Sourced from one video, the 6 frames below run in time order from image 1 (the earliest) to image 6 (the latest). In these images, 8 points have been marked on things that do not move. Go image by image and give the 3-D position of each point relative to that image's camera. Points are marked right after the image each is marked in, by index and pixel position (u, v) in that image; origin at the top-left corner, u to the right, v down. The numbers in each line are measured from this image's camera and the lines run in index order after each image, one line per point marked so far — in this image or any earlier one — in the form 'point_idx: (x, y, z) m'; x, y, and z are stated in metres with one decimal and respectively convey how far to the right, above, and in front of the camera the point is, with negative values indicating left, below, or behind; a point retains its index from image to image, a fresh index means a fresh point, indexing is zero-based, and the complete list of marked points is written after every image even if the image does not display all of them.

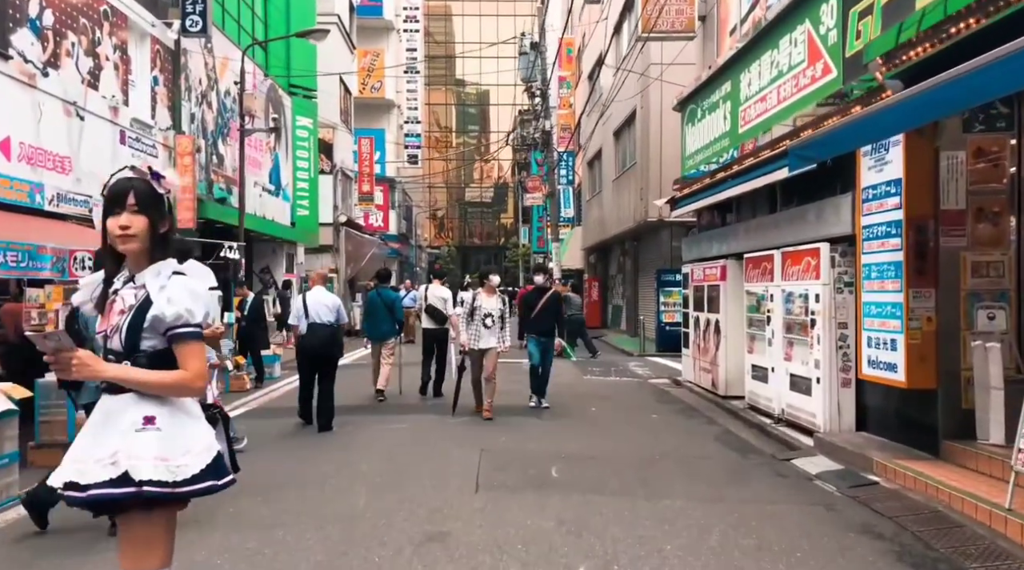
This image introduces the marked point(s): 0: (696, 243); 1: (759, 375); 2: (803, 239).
0: (+3.1, +0.7, +14.4) m
1: (+3.1, -1.1, +10.8) m
2: (+3.3, +0.5, +9.7) m
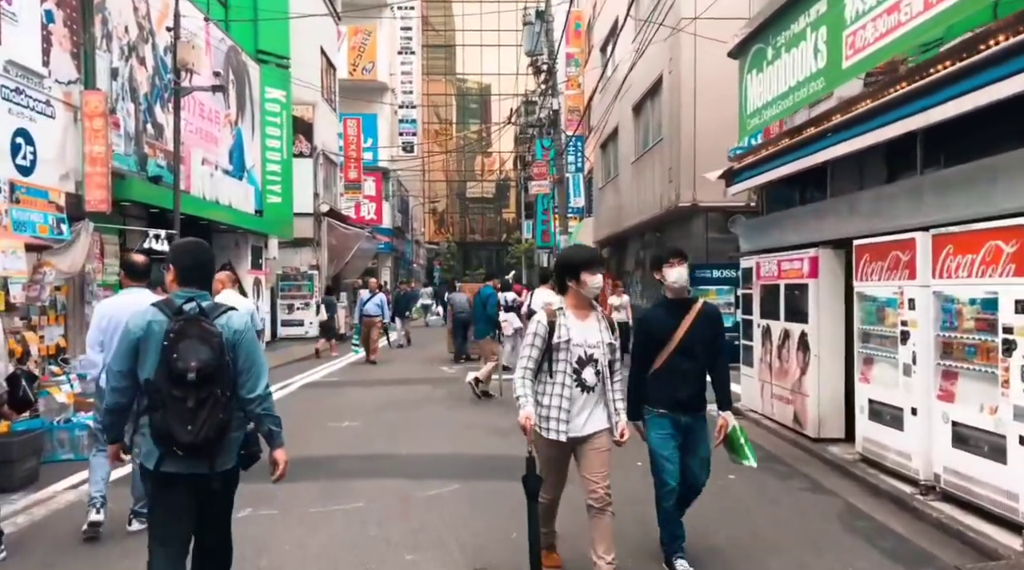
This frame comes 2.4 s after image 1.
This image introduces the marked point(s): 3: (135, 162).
0: (+3.1, +0.7, +11.0) m
1: (+3.2, -1.1, +7.4) m
2: (+3.3, +0.5, +6.3) m
3: (-6.0, +2.0, +13.8) m
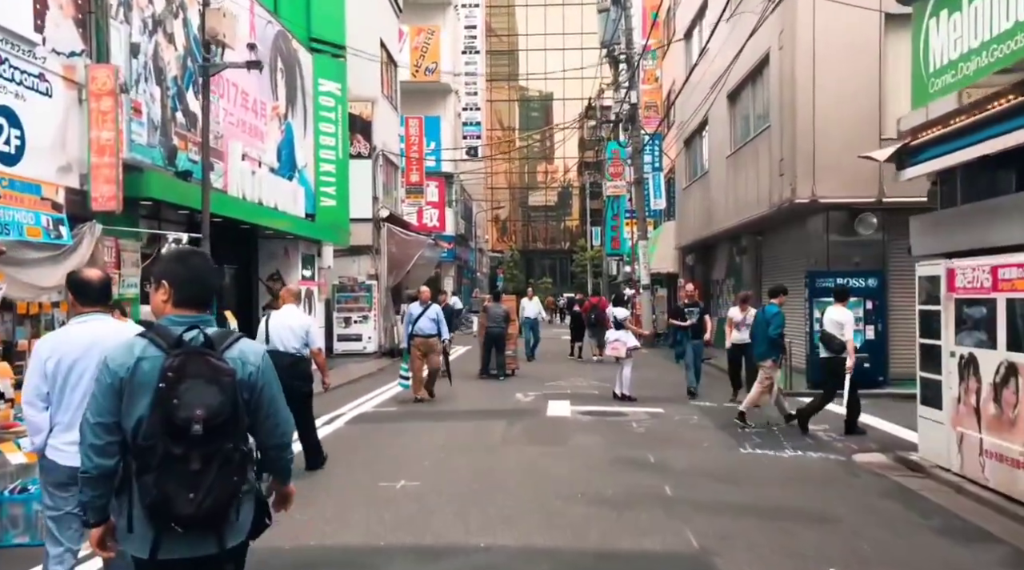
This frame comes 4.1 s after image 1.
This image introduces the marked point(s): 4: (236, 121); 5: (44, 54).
0: (+4.2, +0.6, +8.2) m
1: (+3.9, -1.2, +4.6) m
2: (+4.0, +0.4, +3.5) m
3: (-4.8, +1.8, +11.7) m
4: (-4.7, +2.8, +14.6) m
5: (-4.9, +2.4, +9.0) m
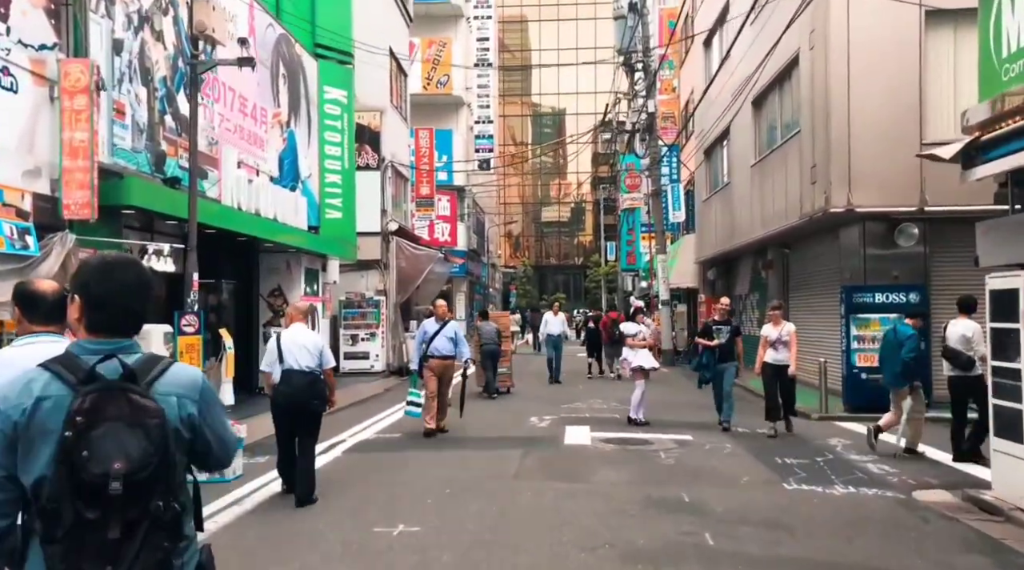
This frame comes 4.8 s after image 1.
0: (+4.3, +0.4, +7.2) m
1: (+4.0, -1.3, +3.6) m
2: (+4.1, +0.4, +2.5) m
3: (-4.6, +1.6, +10.8) m
4: (-4.5, +2.5, +13.7) m
5: (-4.8, +2.3, +8.2) m
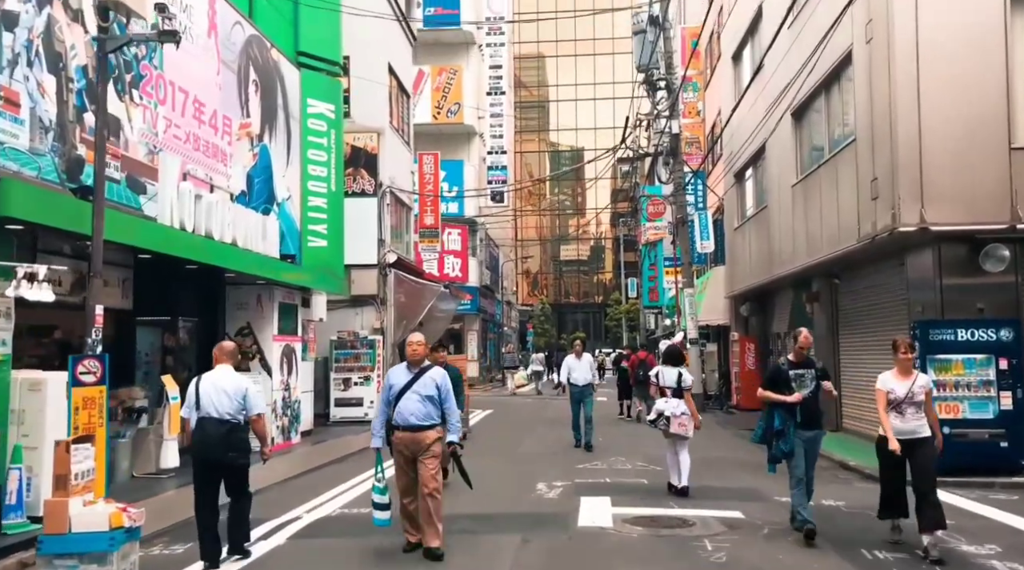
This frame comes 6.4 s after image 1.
0: (+4.2, +0.3, +4.7) m
1: (+3.8, -1.3, +1.1) m
2: (+3.9, +0.4, +0.1) m
3: (-4.6, +1.2, +8.6) m
4: (-4.4, +2.0, +11.6) m
5: (-4.9, +2.0, +6.0) m
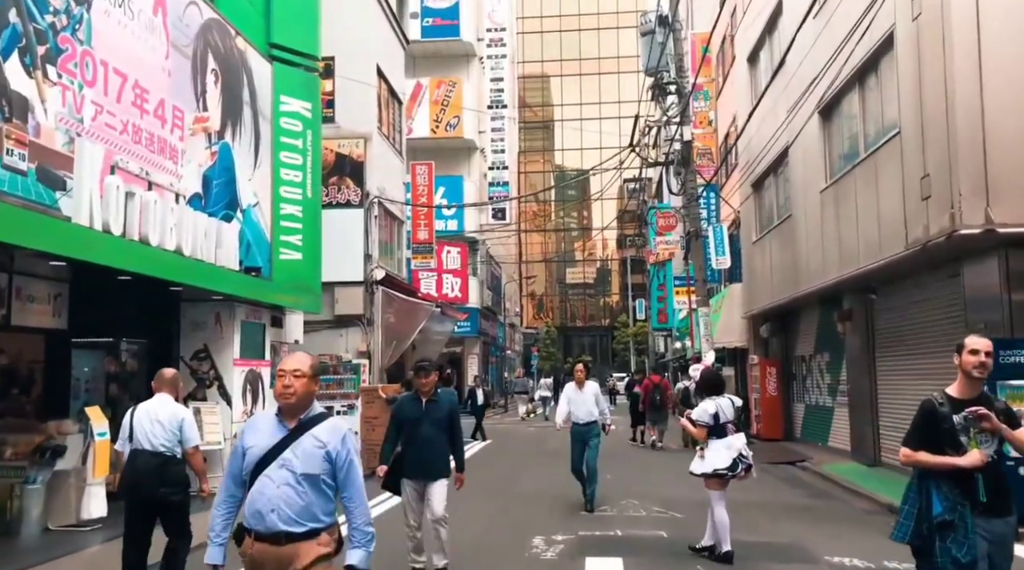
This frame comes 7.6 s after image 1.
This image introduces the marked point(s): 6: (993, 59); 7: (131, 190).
0: (+4.0, +0.3, +2.9) m
1: (+3.6, -1.1, -0.8) m
2: (+3.7, +0.6, -1.8) m
3: (-4.8, +1.1, +6.9) m
4: (-4.5, +1.9, +9.8) m
5: (-5.0, +2.0, +4.3) m
6: (+5.7, +2.7, +10.2) m
7: (-4.4, +1.1, +10.3) m
